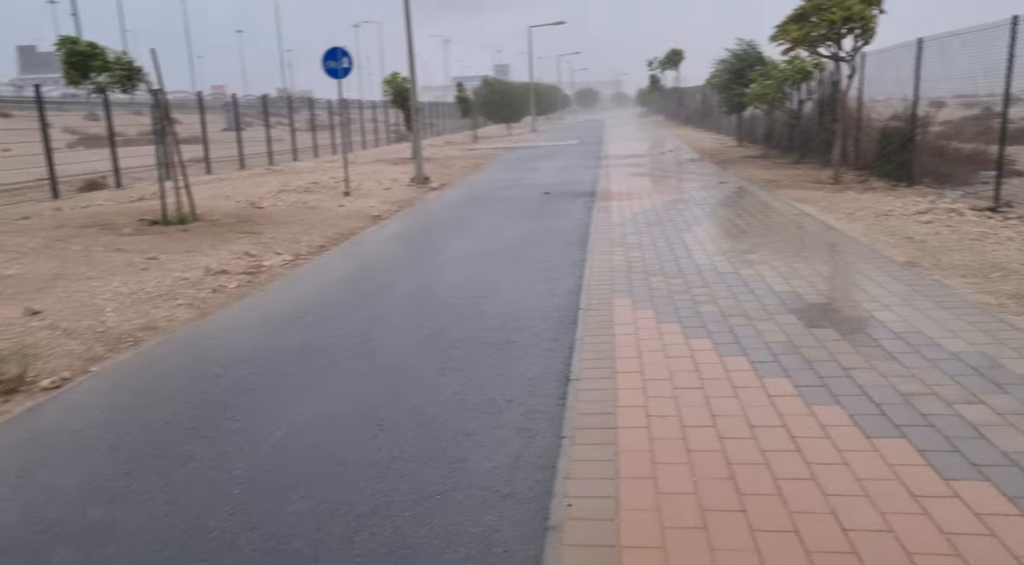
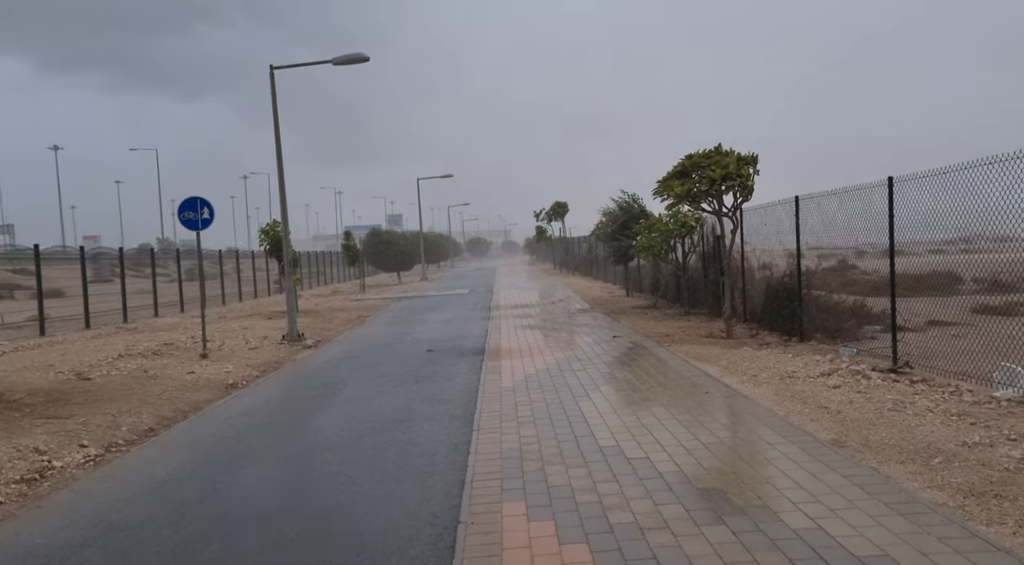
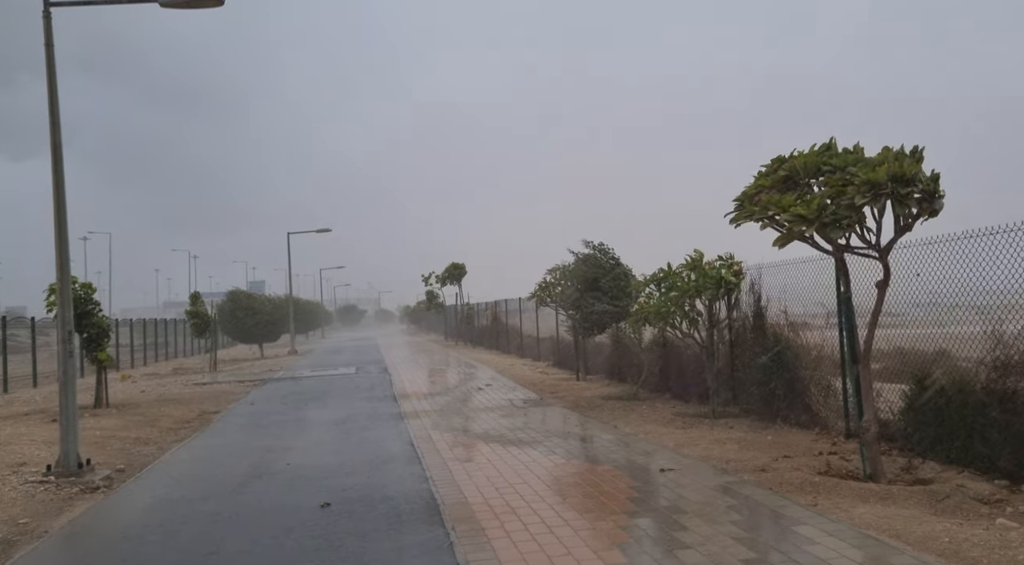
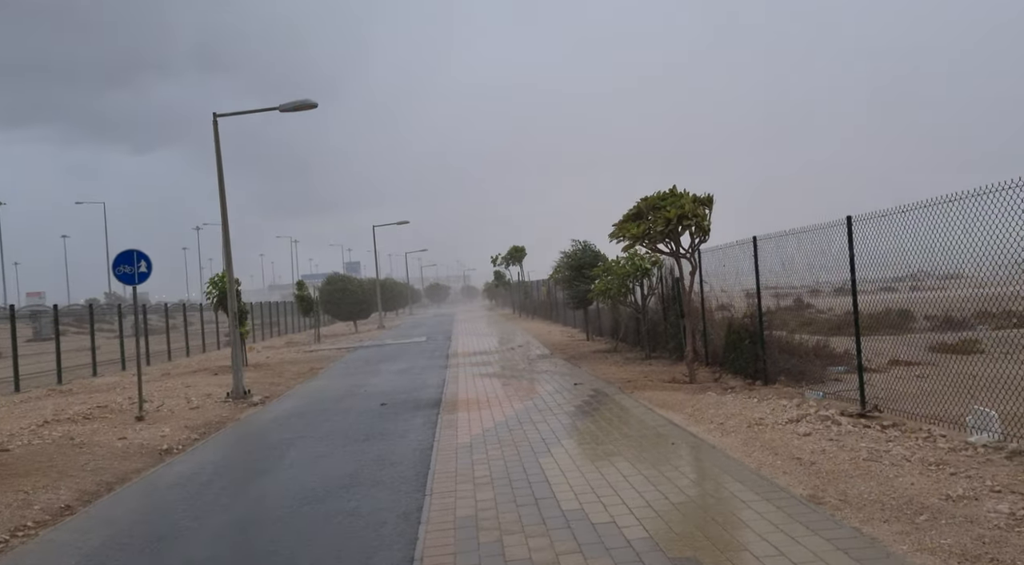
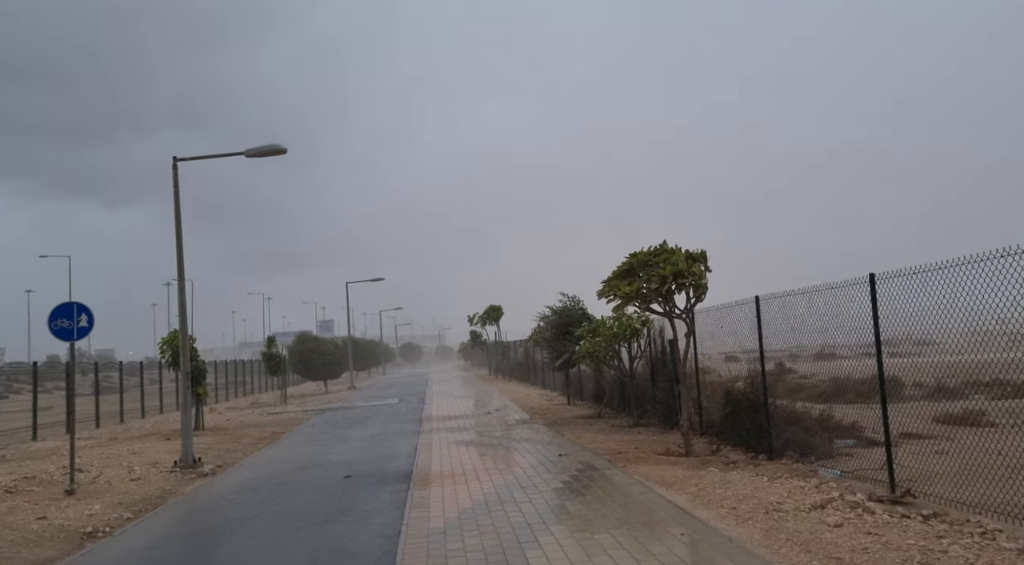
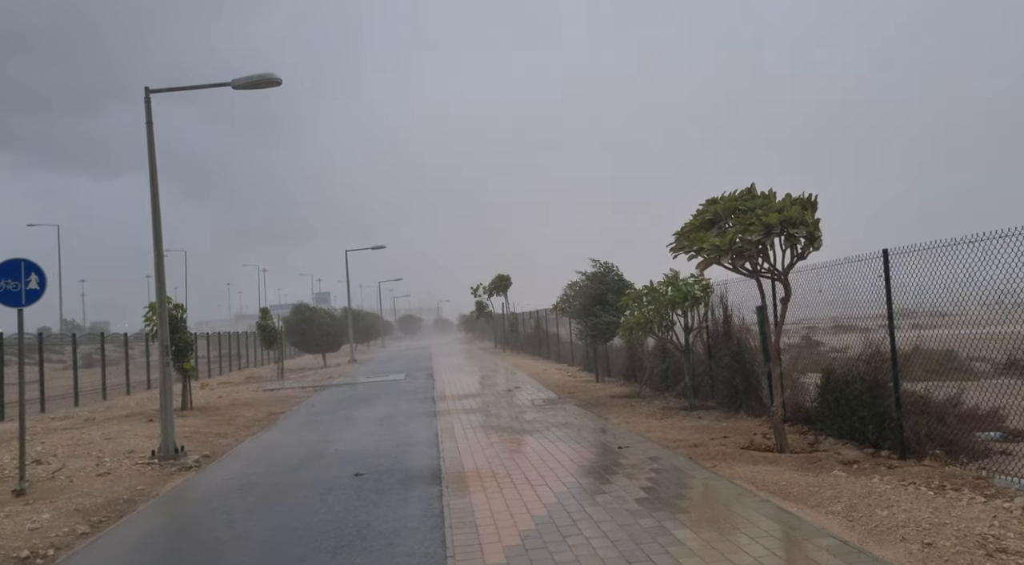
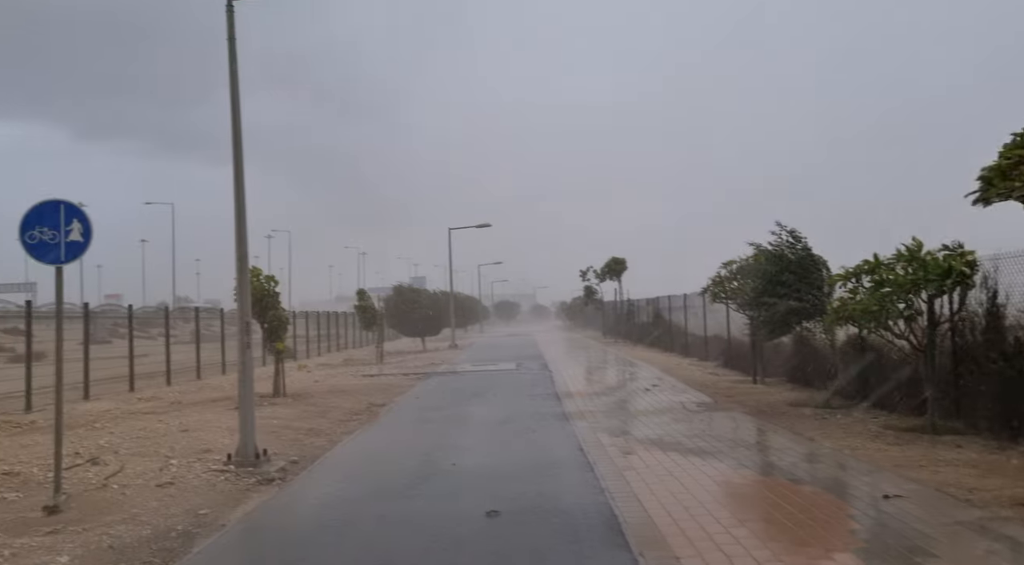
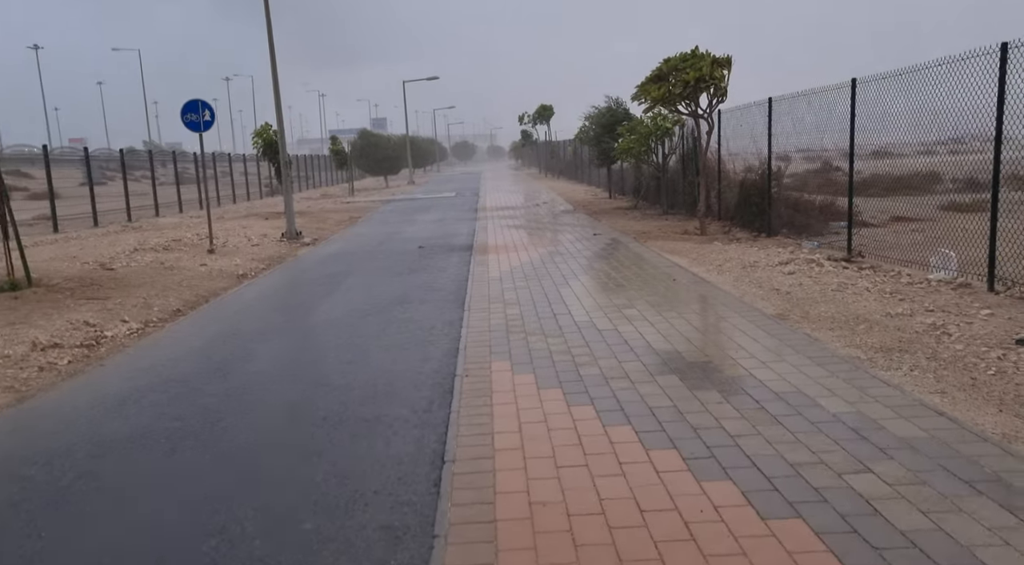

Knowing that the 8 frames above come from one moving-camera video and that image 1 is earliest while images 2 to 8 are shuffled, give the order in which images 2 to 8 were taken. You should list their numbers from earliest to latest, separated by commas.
8, 2, 4, 5, 6, 3, 7
